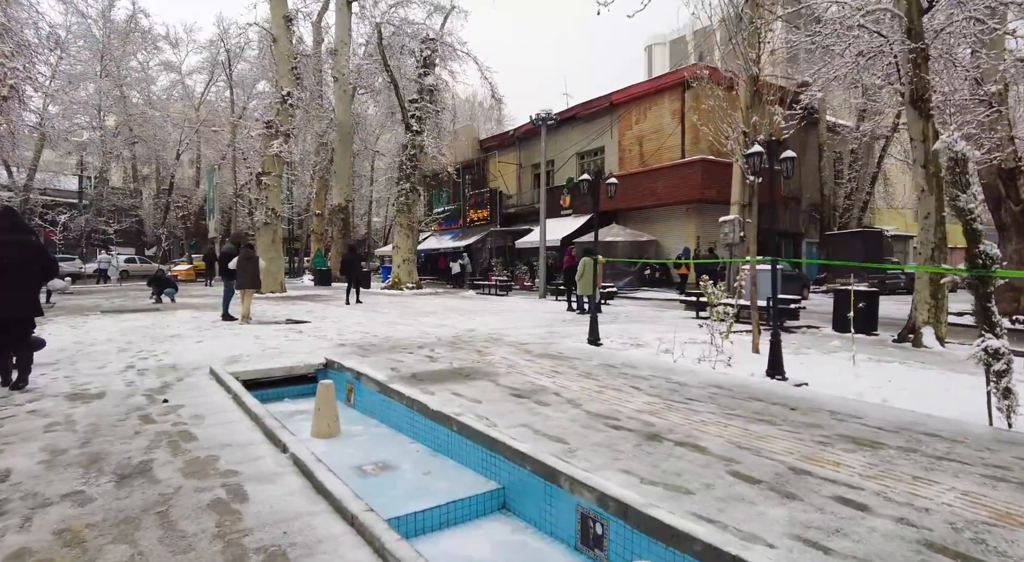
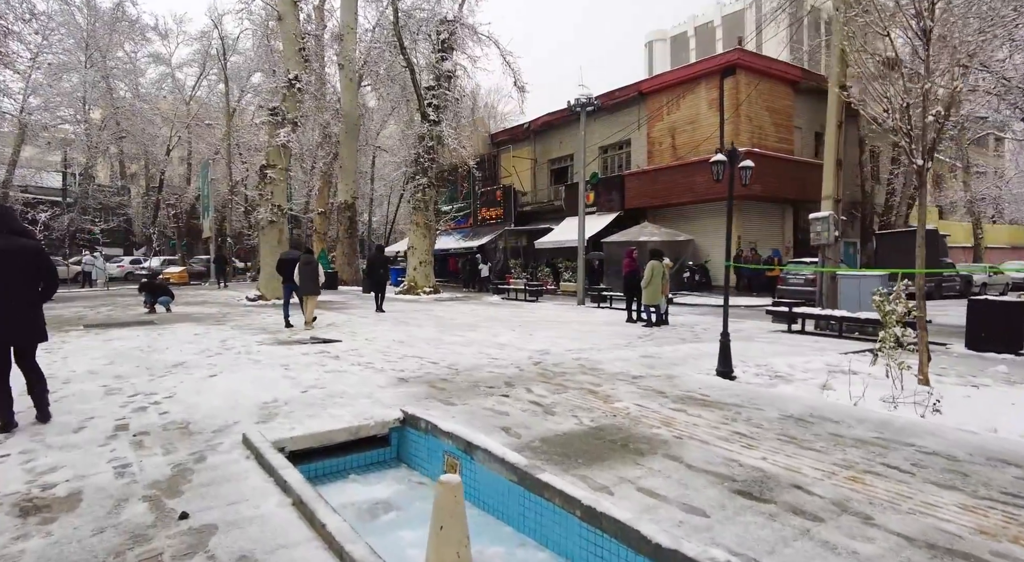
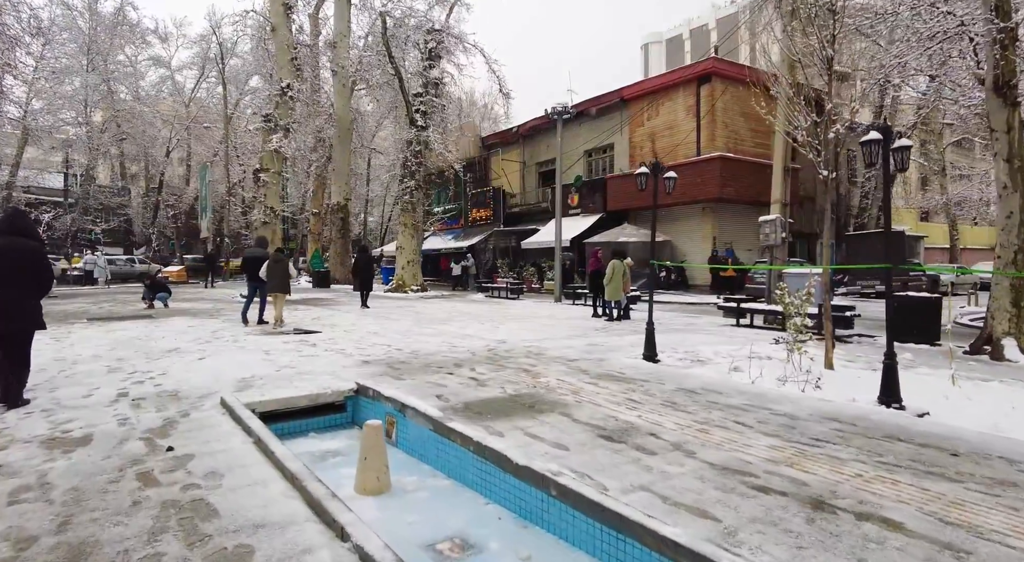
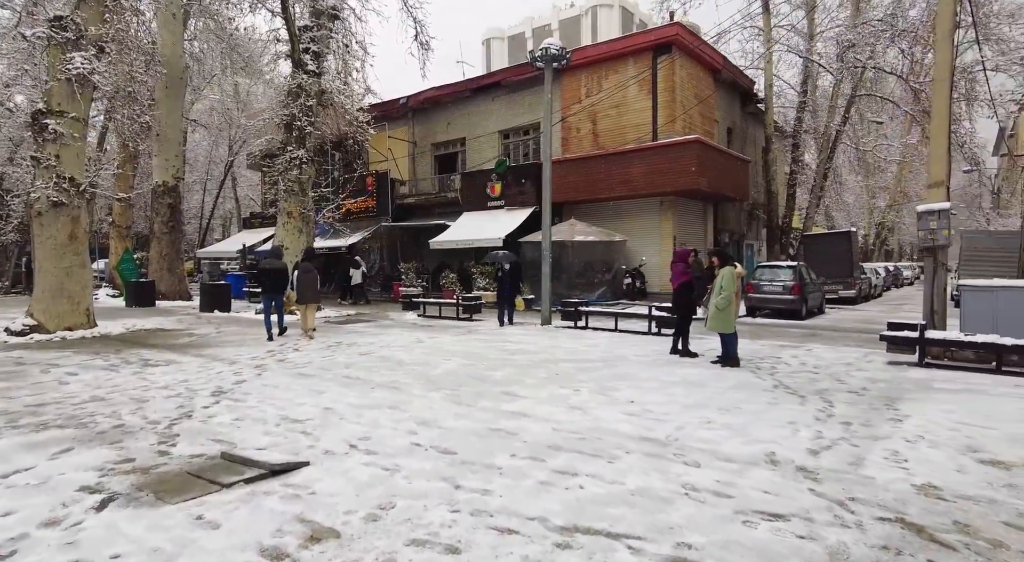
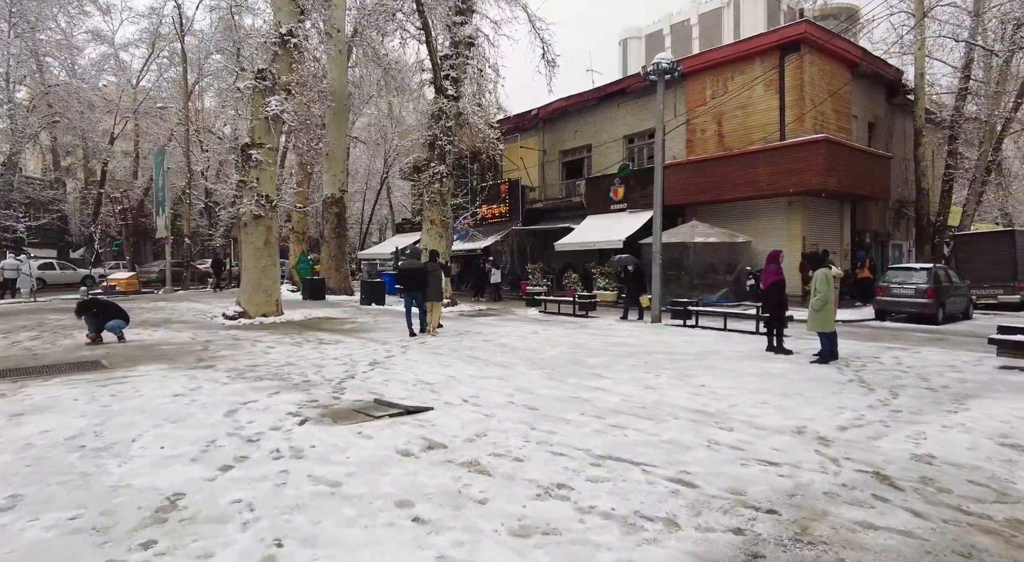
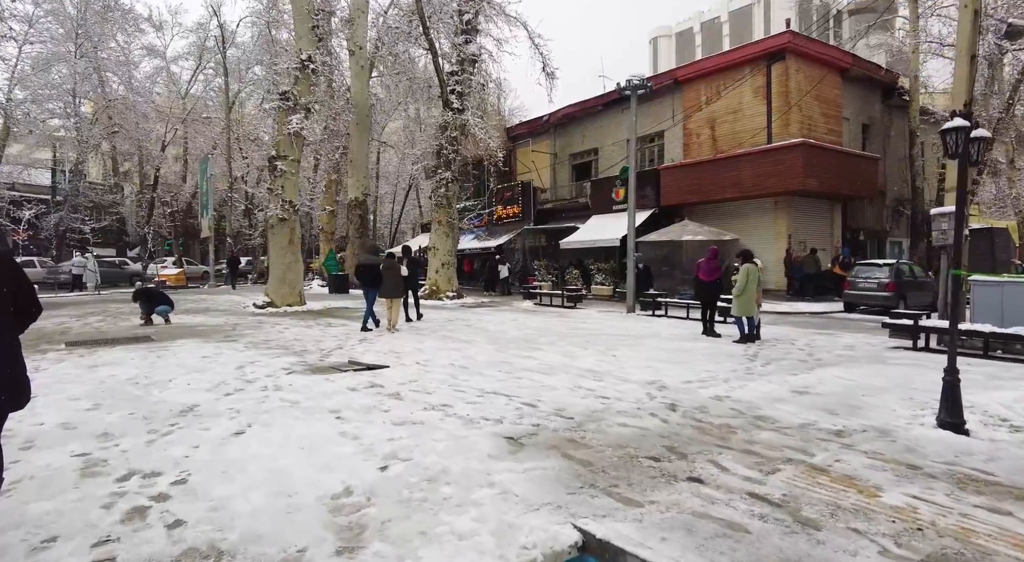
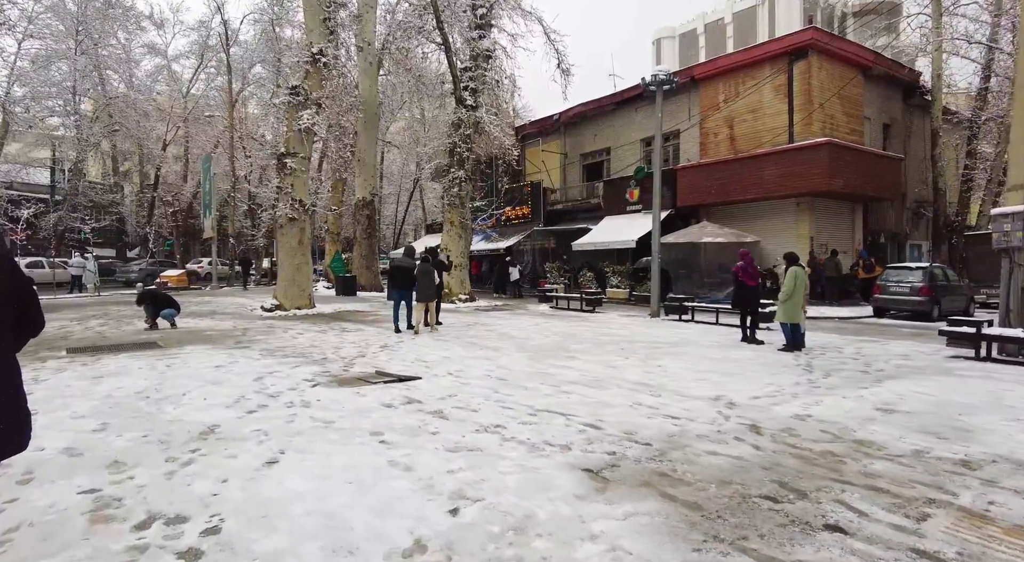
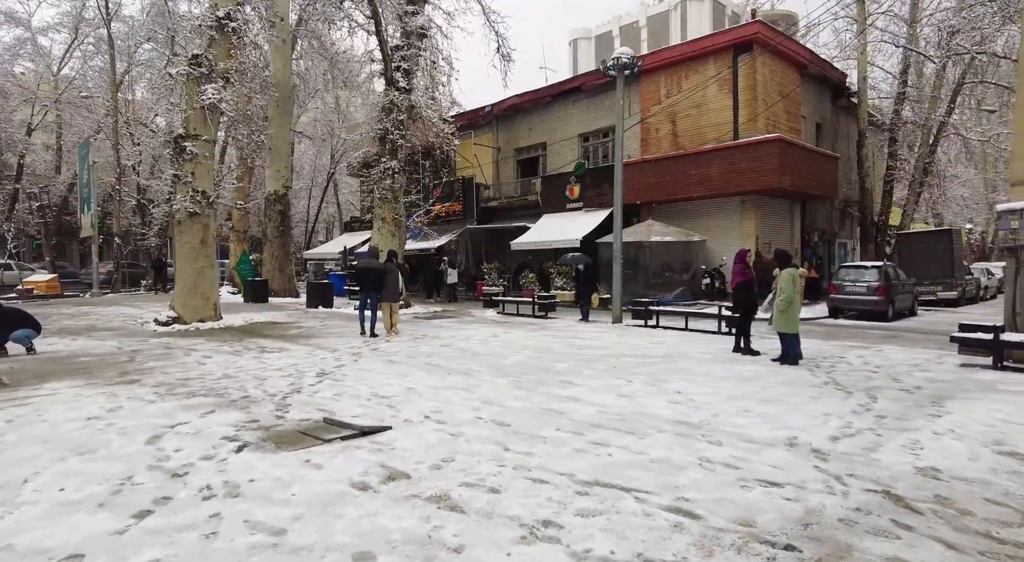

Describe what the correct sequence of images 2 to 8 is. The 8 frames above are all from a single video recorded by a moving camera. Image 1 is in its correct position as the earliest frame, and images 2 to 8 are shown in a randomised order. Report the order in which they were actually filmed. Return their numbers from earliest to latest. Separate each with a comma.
3, 2, 6, 7, 5, 8, 4
